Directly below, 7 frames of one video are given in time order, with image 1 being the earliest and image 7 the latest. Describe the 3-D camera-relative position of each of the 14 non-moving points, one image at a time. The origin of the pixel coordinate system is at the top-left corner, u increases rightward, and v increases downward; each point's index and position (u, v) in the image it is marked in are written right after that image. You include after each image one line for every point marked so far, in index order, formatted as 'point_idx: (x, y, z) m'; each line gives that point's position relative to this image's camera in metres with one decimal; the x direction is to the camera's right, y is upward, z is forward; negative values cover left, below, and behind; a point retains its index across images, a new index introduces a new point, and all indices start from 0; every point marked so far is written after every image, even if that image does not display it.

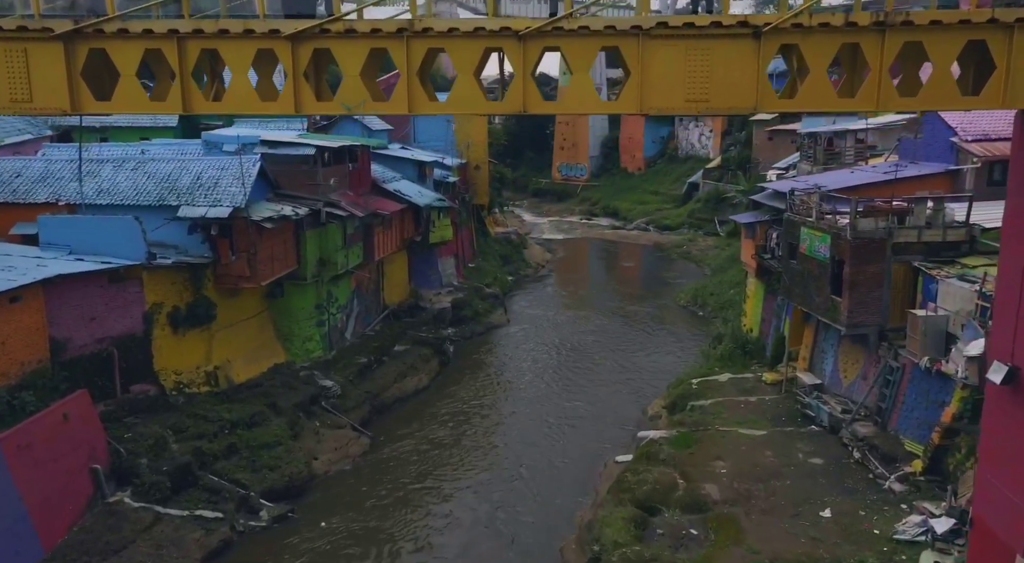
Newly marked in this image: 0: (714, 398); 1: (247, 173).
0: (+4.9, -2.8, +19.0) m
1: (-6.2, +2.5, +18.3) m
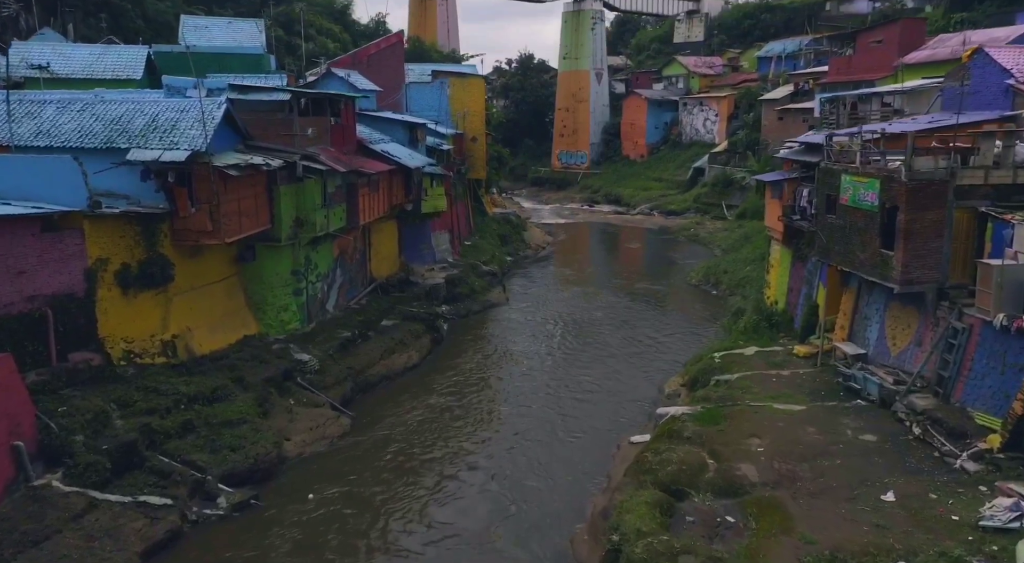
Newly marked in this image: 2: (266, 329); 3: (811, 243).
0: (+4.9, -1.9, +16.8) m
1: (-6.2, +3.4, +16.1) m
2: (-5.8, -1.1, +18.4) m
3: (+6.9, +0.9, +18.0) m
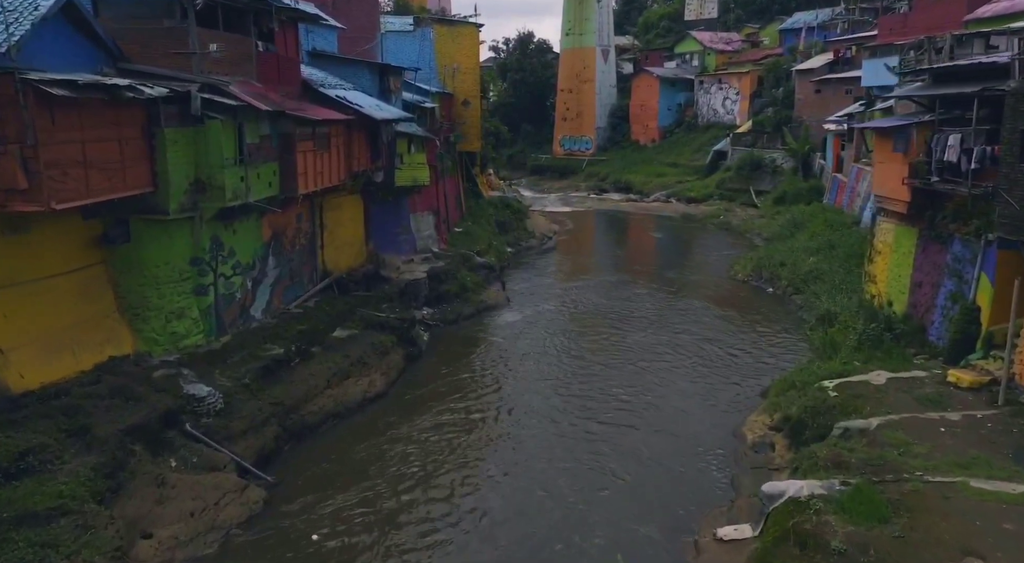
0: (+5.0, -1.8, +10.6) m
1: (-6.1, +3.5, +9.9) m
2: (-5.7, -1.0, +12.3) m
3: (+7.0, +1.0, +11.9) m
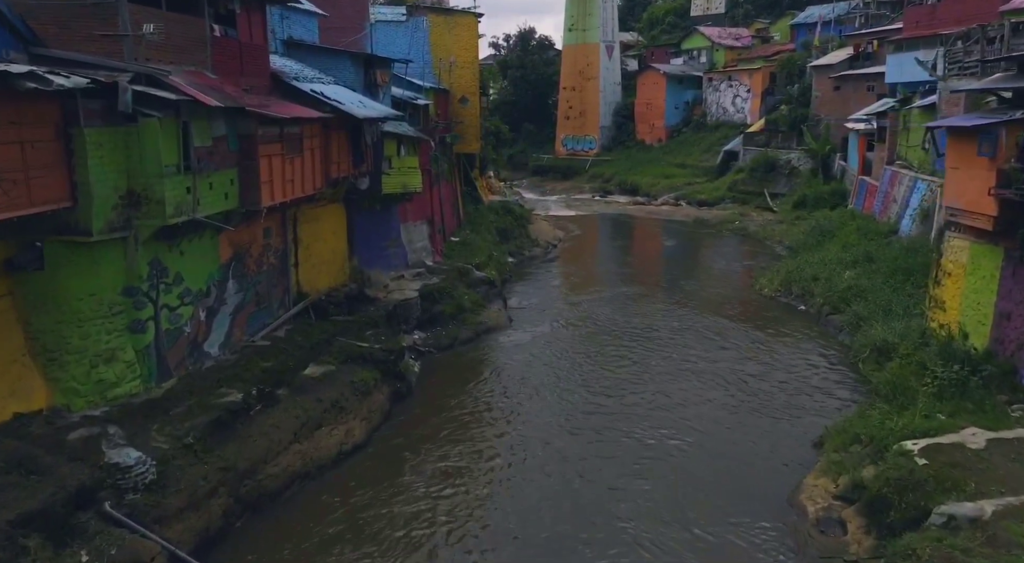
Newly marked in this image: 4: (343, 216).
0: (+5.1, -2.3, +8.3) m
1: (-6.0, +3.0, +7.5) m
2: (-5.6, -1.5, +9.9) m
3: (+7.1, +0.6, +9.6) m
4: (-3.6, +1.4, +16.8) m
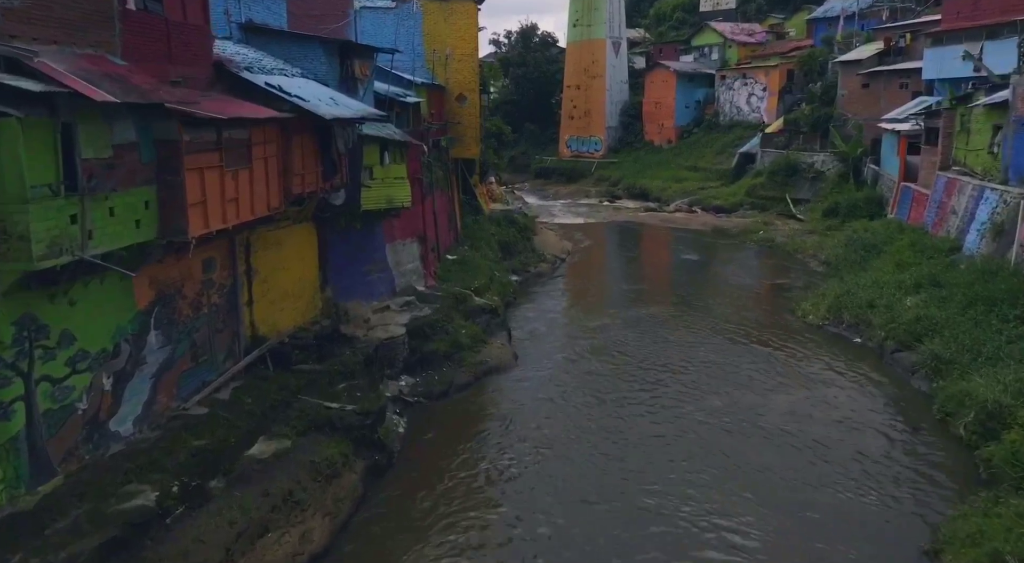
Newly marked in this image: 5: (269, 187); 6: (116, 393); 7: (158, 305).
0: (+5.2, -2.9, +5.3) m
1: (-5.9, +2.4, +4.5) m
2: (-5.5, -2.1, +6.9) m
3: (+7.2, -0.1, +6.5) m
4: (-3.5, +0.8, +13.8) m
5: (-3.5, +1.3, +11.1) m
6: (-4.5, -1.3, +9.0) m
7: (-4.4, -0.3, +9.8) m
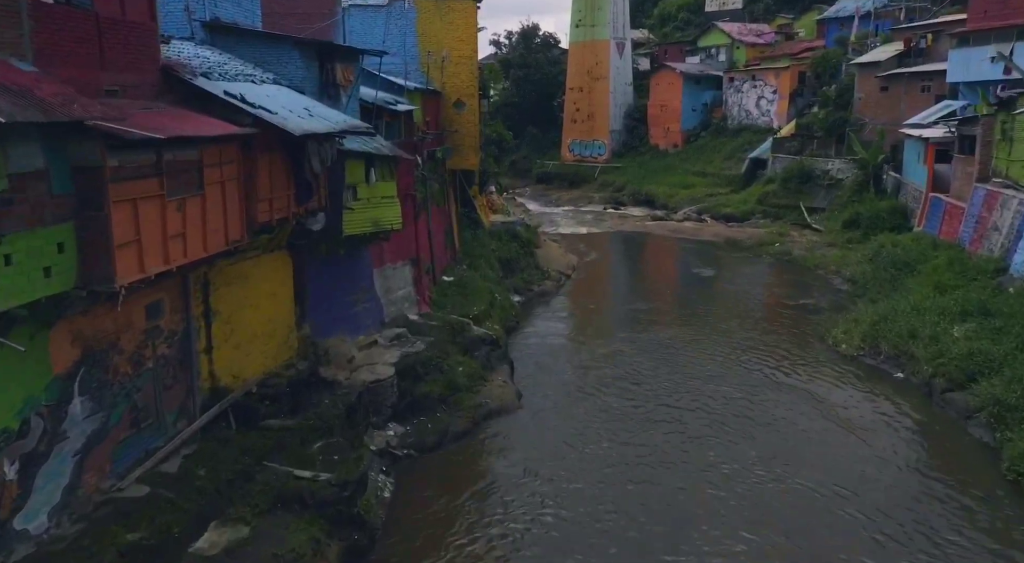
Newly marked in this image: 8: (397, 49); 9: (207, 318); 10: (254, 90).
0: (+5.2, -3.4, +3.5) m
1: (-5.8, +1.8, +2.7) m
2: (-5.4, -2.7, +5.1) m
3: (+7.2, -0.6, +4.8) m
4: (-3.5, +0.2, +12.0) m
5: (-3.4, +0.8, +9.3) m
6: (-4.5, -1.8, +7.3) m
7: (-4.3, -0.8, +8.0) m
8: (-2.8, +5.7, +19.5) m
9: (-3.9, -0.4, +10.1) m
10: (-3.5, +2.6, +10.5) m
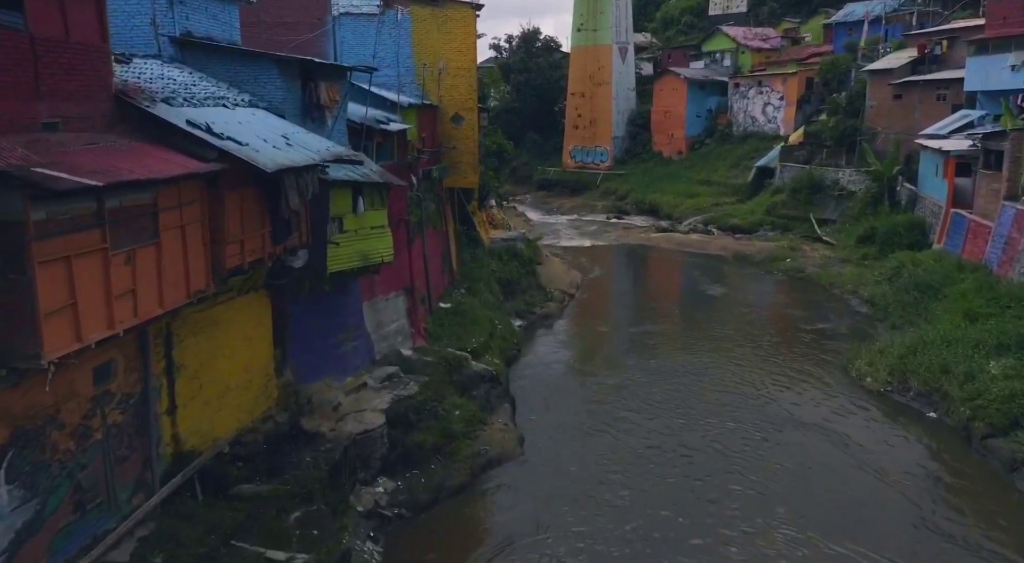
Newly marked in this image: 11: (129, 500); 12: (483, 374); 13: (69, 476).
0: (+5.3, -4.0, +2.3) m
1: (-5.8, +1.3, +1.6) m
2: (-5.4, -3.2, +3.9) m
3: (+7.3, -1.2, +3.6) m
4: (-3.4, -0.4, +10.8) m
5: (-3.4, +0.2, +8.1) m
6: (-4.4, -2.4, +6.1) m
7: (-4.3, -1.4, +6.8) m
8: (-2.8, +5.1, +18.3) m
9: (-3.9, -1.0, +8.9) m
10: (-3.4, +2.0, +9.4) m
11: (-4.1, -2.3, +8.3) m
12: (-0.5, -1.7, +14.6) m
13: (-4.2, -1.8, +7.5) m
